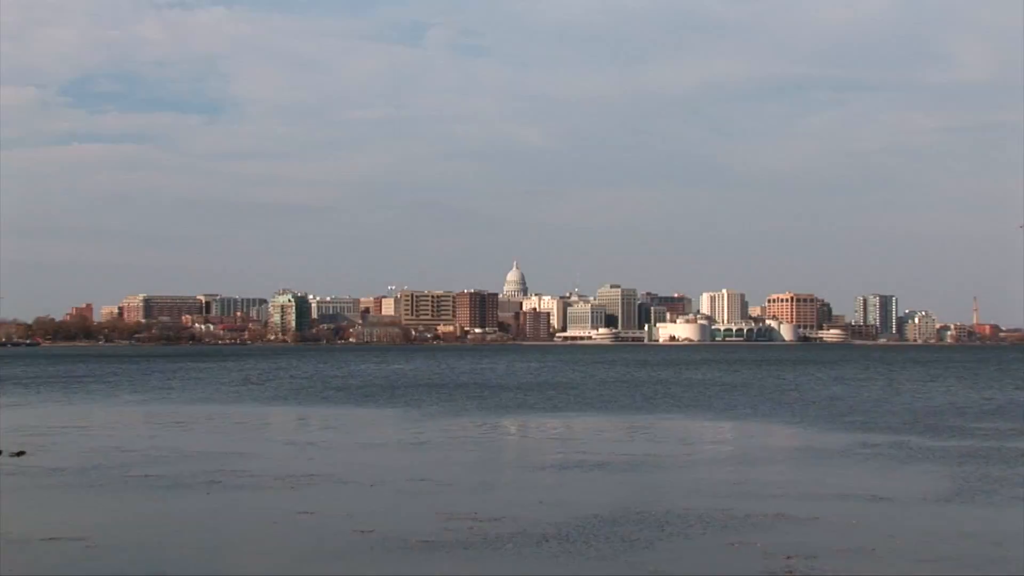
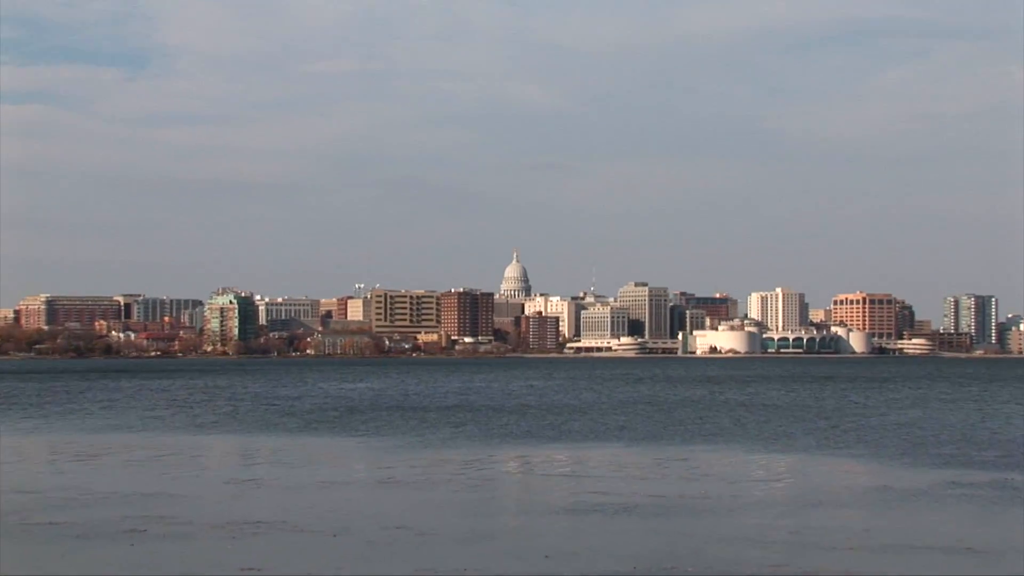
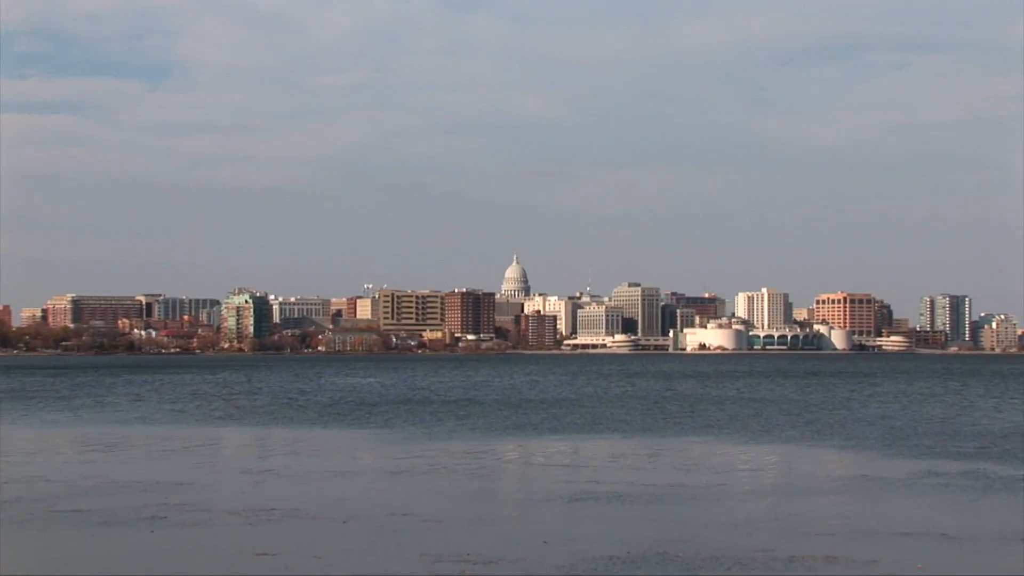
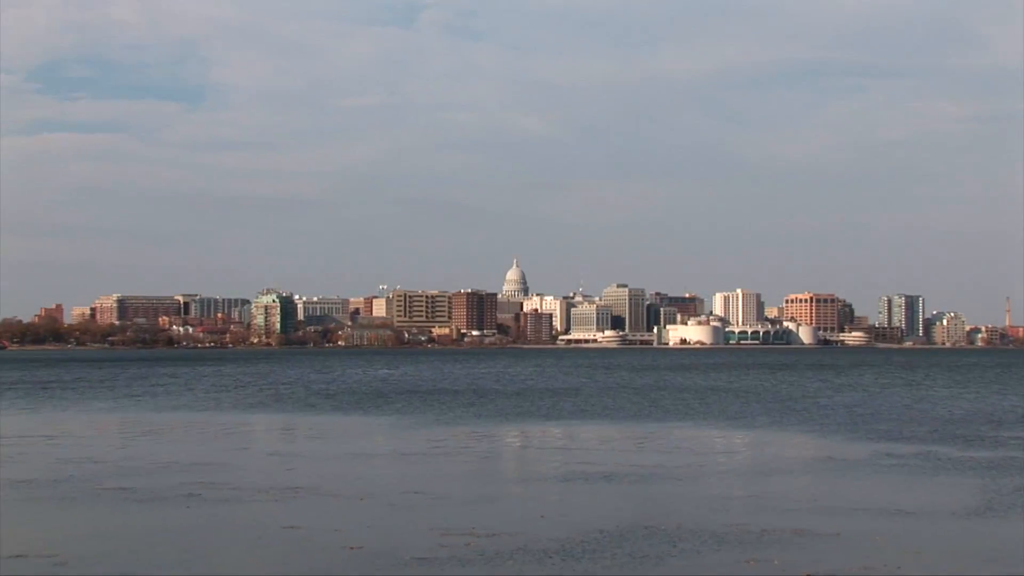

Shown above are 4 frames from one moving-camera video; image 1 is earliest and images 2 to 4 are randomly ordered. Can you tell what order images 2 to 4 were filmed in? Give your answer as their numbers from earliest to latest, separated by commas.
4, 3, 2
